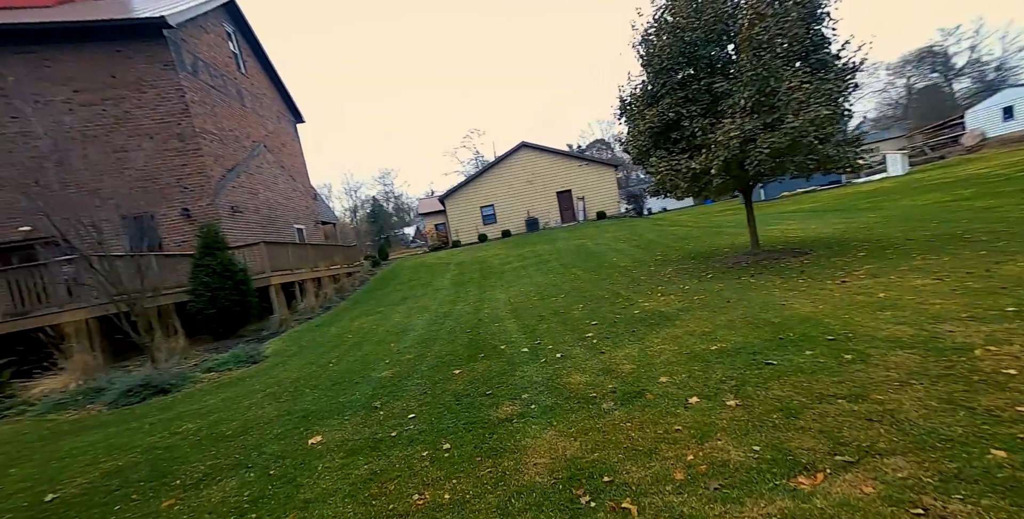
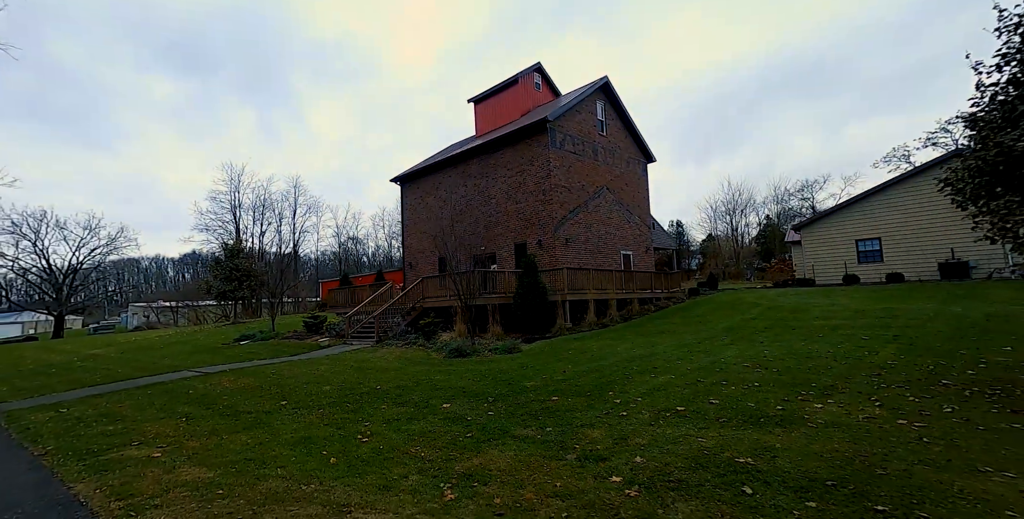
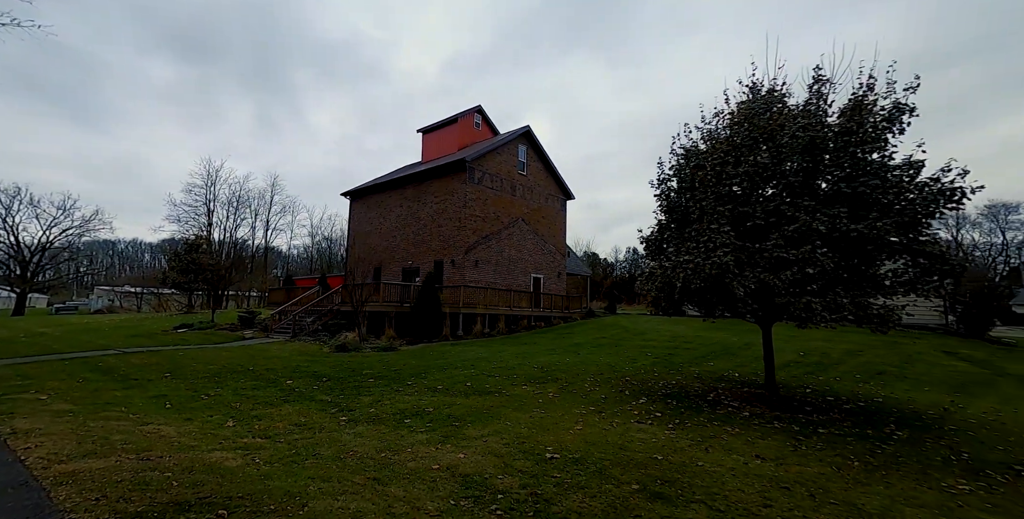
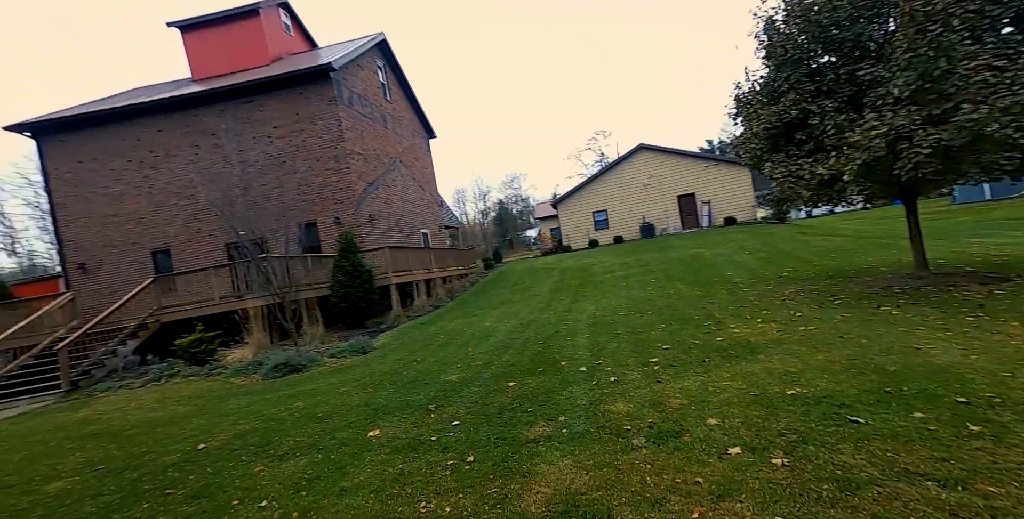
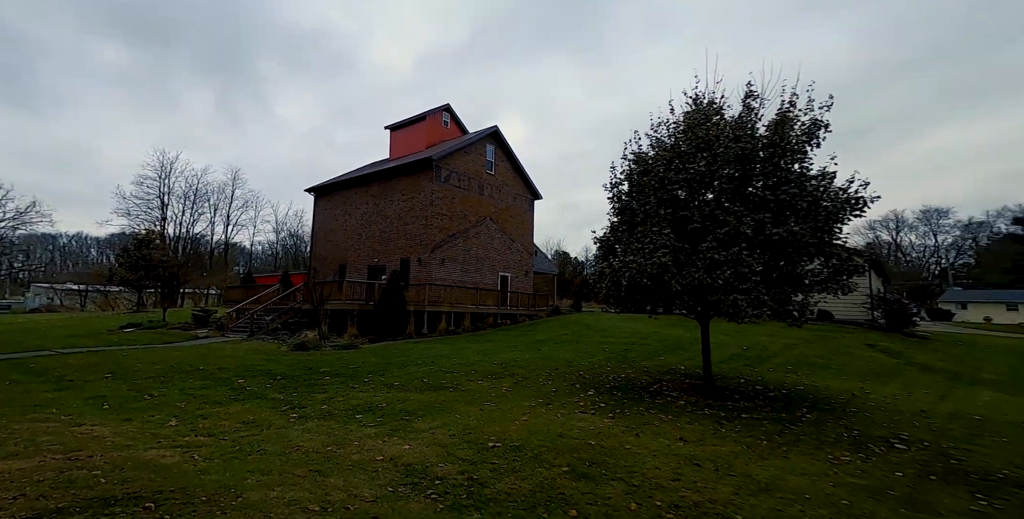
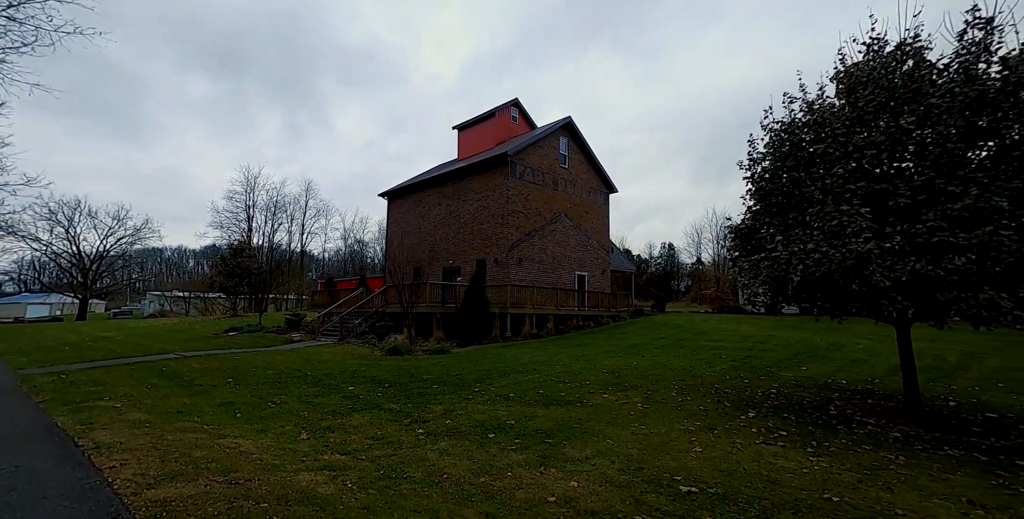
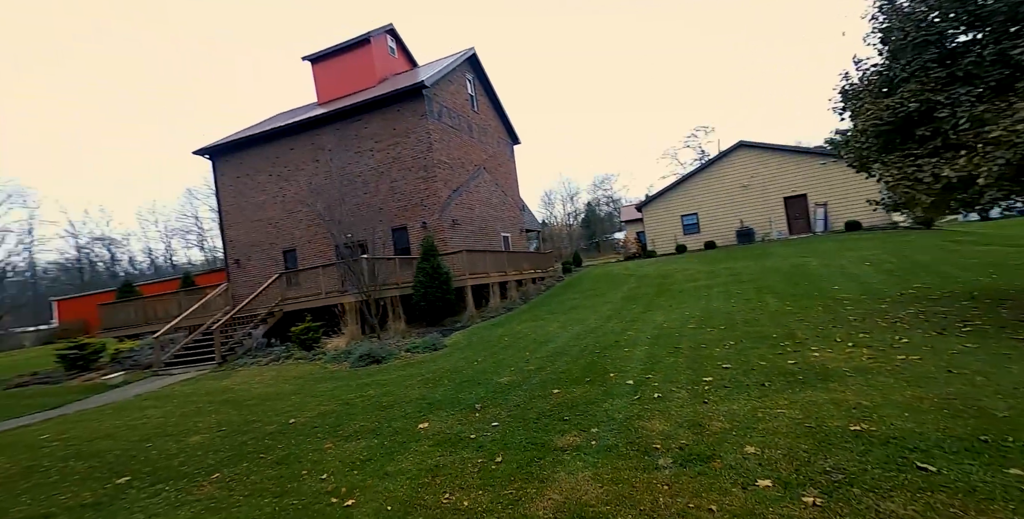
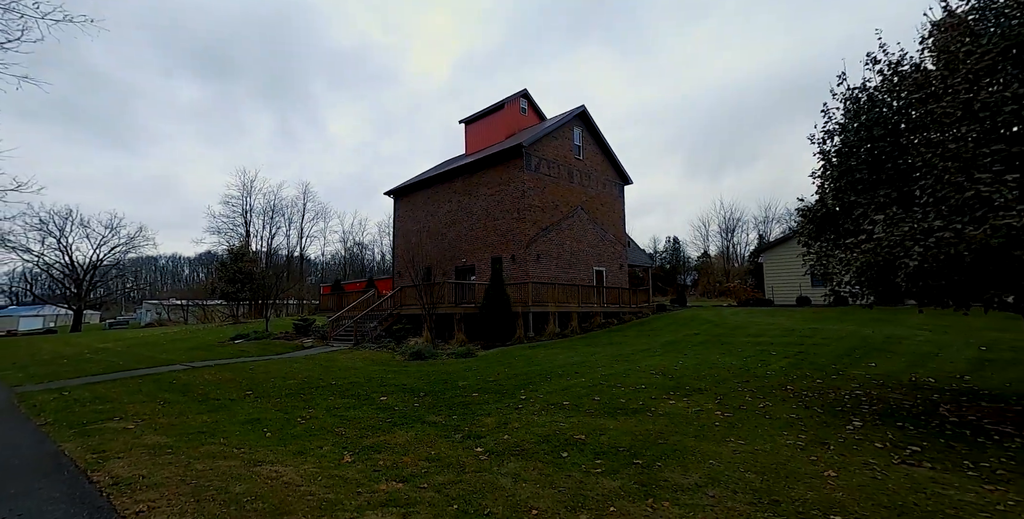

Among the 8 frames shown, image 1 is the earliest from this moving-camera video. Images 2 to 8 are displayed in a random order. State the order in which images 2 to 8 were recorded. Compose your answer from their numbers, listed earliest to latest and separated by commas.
4, 7, 2, 8, 6, 3, 5
